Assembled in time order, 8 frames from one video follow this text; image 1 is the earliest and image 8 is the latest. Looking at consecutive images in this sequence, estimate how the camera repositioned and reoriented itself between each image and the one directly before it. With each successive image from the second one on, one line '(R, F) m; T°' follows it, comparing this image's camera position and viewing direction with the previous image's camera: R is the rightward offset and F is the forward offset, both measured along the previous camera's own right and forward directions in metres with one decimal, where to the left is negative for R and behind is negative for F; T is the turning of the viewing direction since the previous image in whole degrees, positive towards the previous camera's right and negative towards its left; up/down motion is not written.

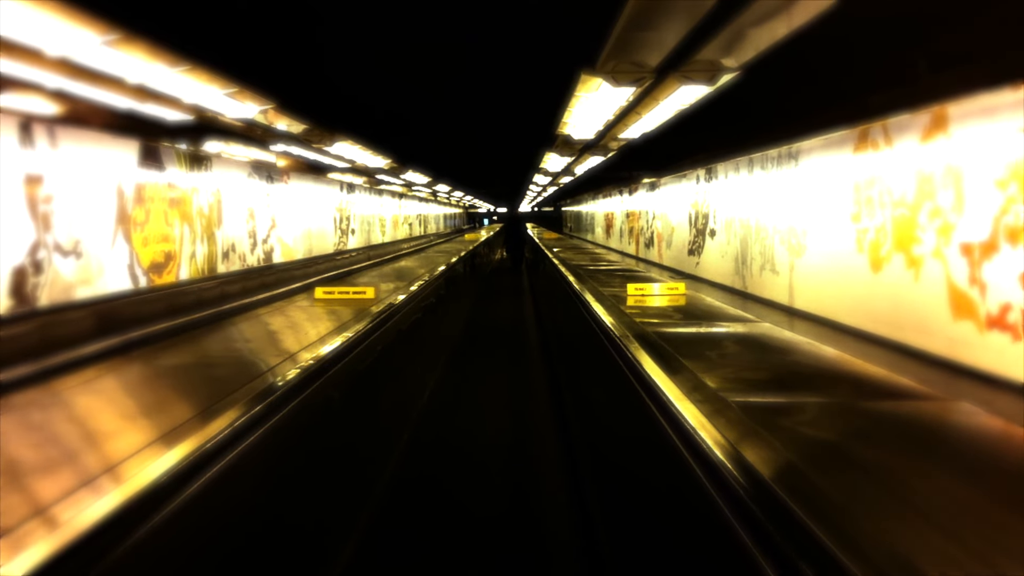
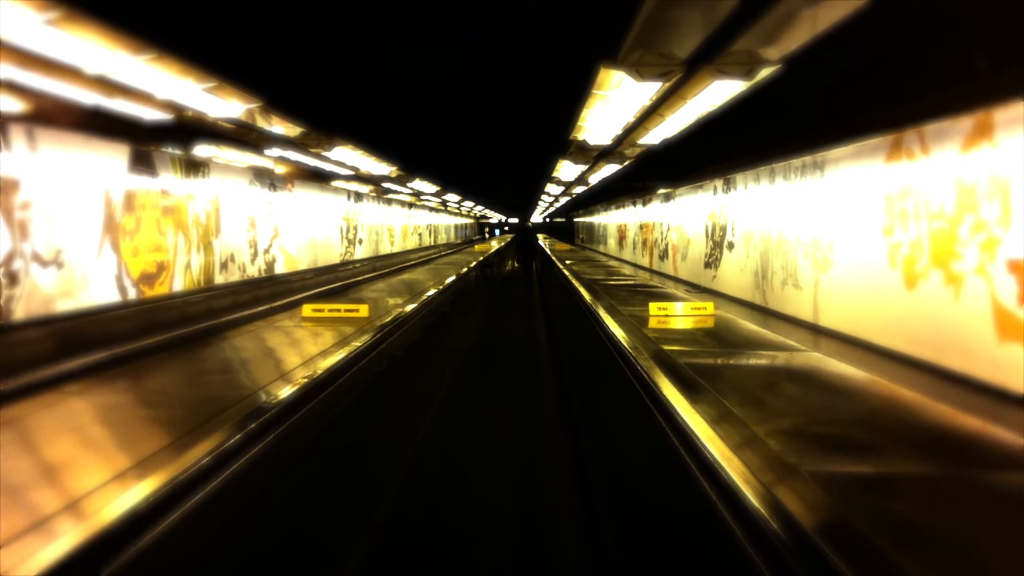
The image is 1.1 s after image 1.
(0.0, +0.4) m; -1°
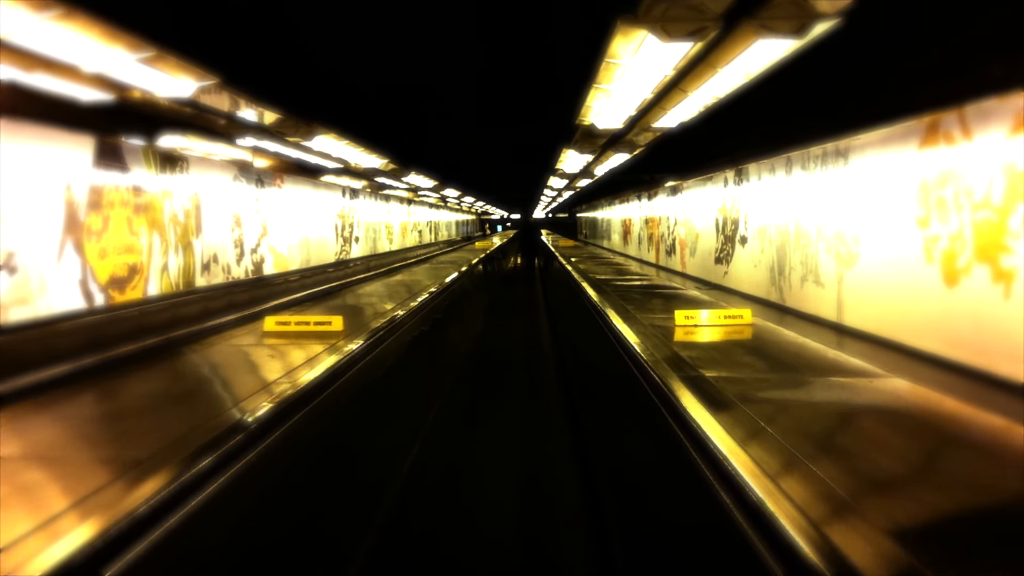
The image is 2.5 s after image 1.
(0.0, +0.5) m; 0°
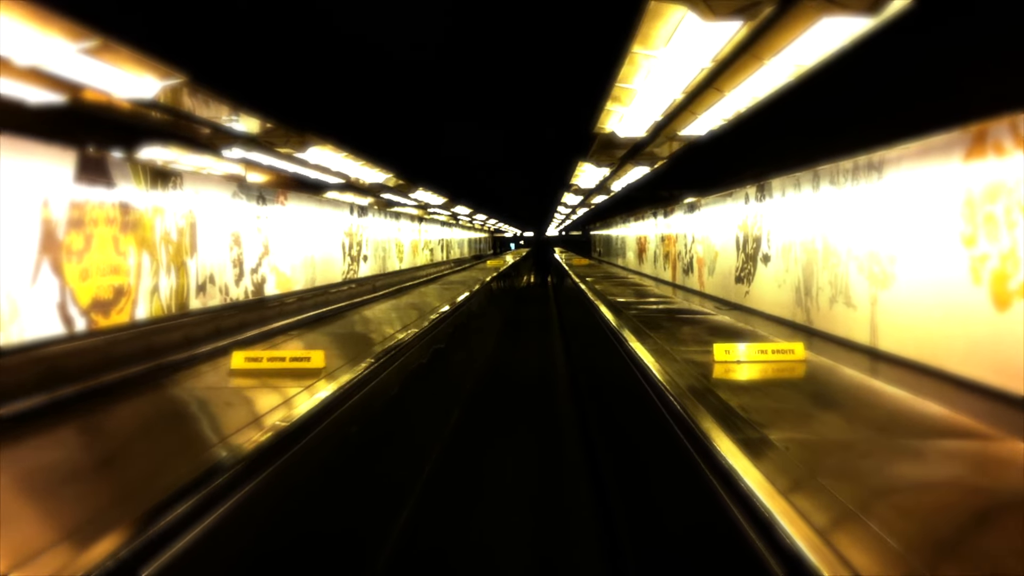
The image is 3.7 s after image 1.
(0.0, +0.4) m; -1°
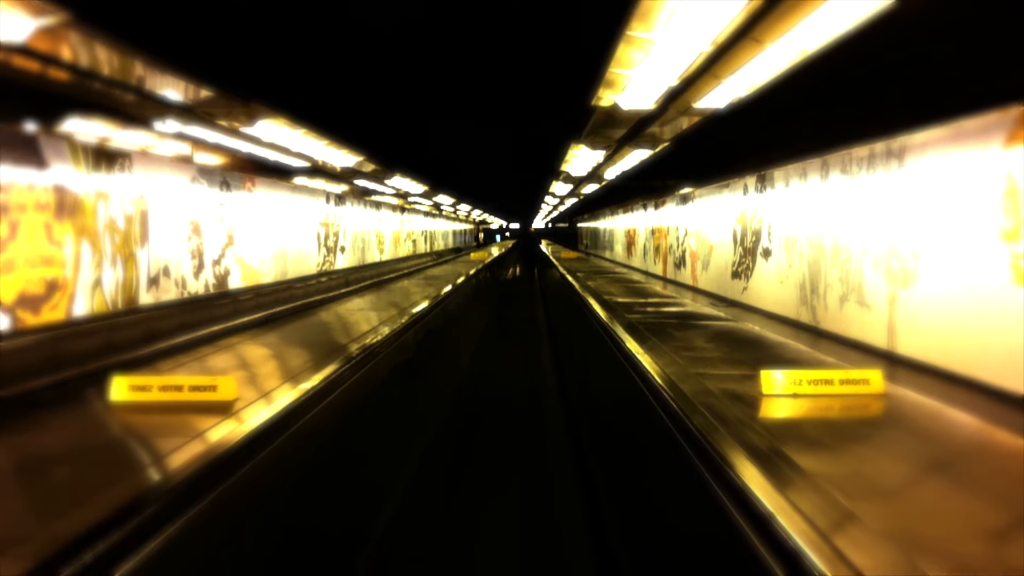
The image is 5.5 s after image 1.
(0.0, +0.6) m; +1°
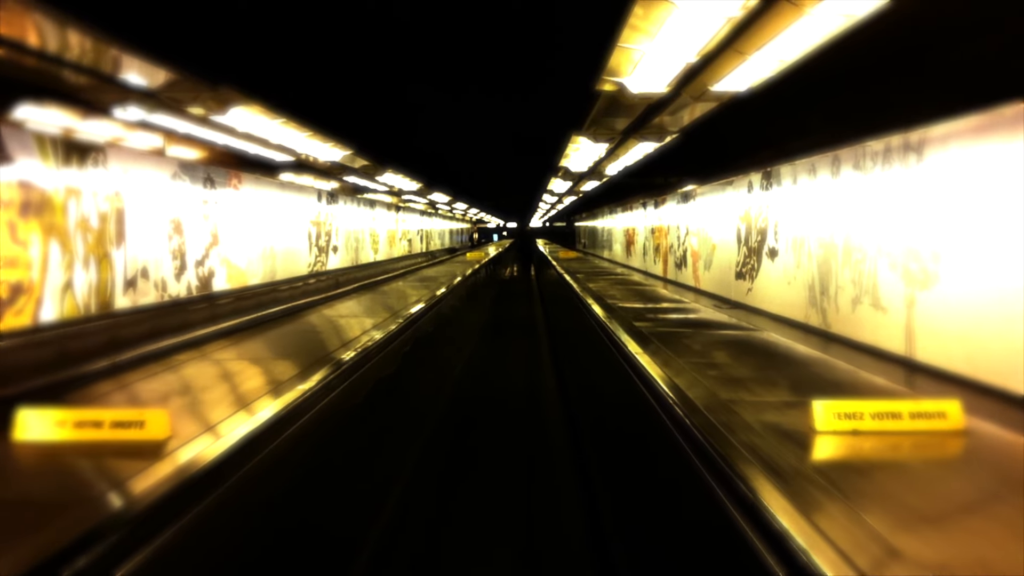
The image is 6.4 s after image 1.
(0.0, +0.3) m; 0°
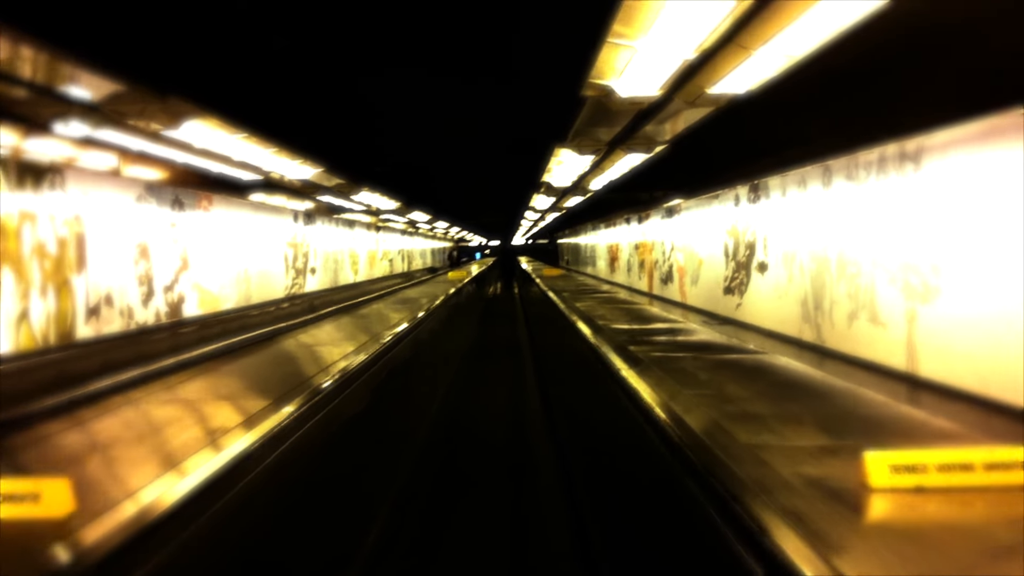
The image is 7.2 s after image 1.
(0.0, +0.2) m; +2°
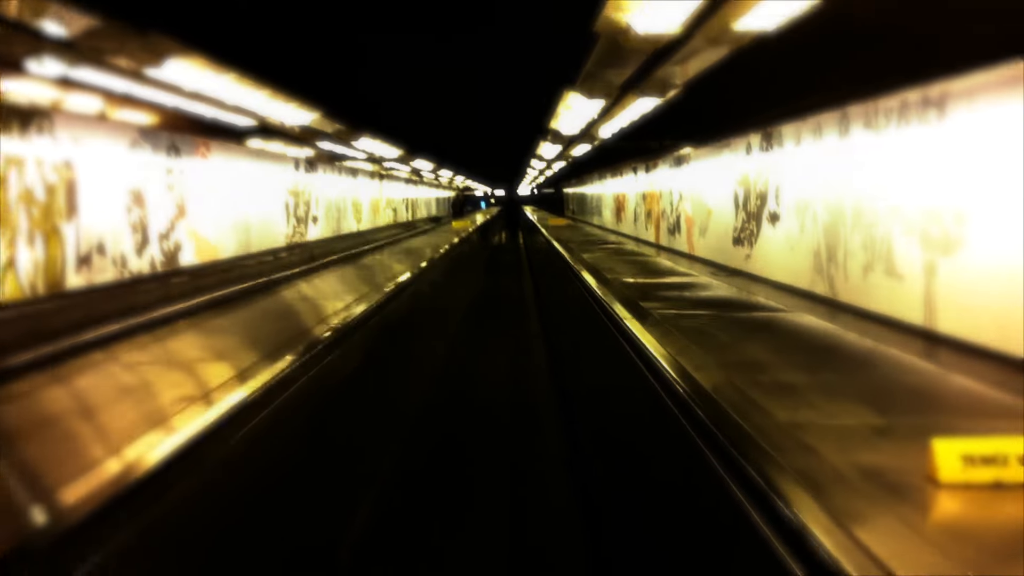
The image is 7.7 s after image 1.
(0.0, +0.1) m; 0°
